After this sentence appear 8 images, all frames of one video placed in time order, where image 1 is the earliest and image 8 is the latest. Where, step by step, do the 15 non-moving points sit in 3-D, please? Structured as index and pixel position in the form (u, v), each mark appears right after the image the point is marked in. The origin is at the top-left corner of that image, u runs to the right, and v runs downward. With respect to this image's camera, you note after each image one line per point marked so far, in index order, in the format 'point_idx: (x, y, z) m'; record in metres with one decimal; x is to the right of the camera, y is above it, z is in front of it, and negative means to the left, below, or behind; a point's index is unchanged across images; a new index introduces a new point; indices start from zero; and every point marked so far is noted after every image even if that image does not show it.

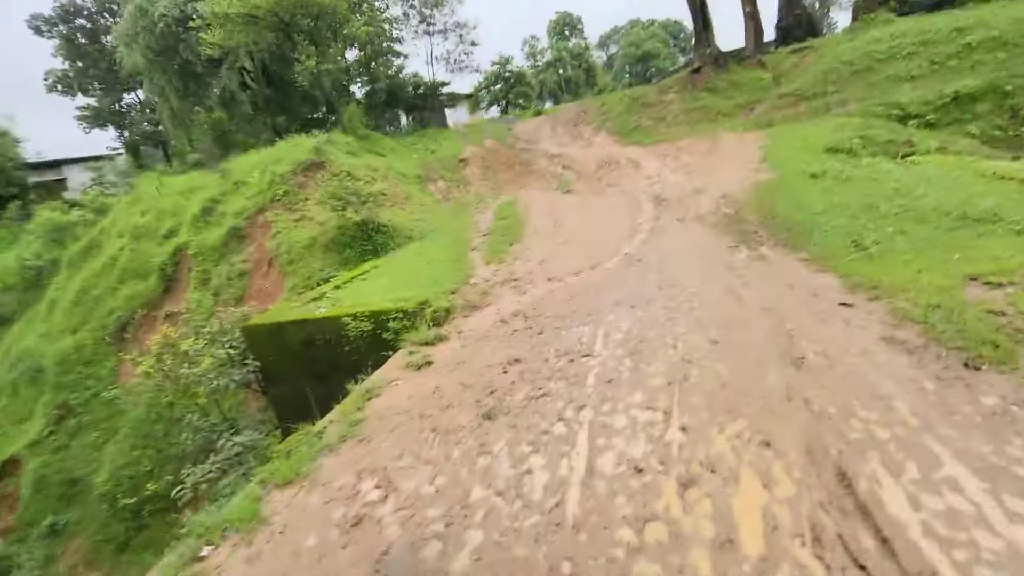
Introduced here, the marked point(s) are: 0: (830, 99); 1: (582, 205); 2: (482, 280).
0: (+11.6, +6.9, +17.5) m
1: (+1.8, +2.1, +12.3) m
2: (-0.6, +0.1, +8.0) m
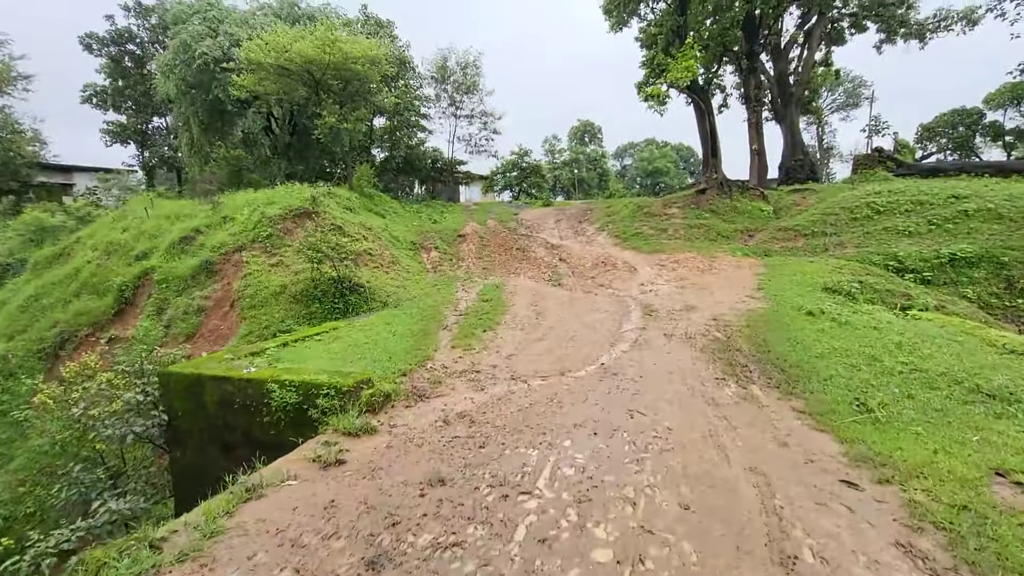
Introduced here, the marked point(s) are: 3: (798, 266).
0: (+11.7, +1.8, +17.7) m
1: (+1.4, -0.3, +11.8) m
2: (-1.1, -1.2, +7.2) m
3: (+8.2, +0.6, +13.8) m
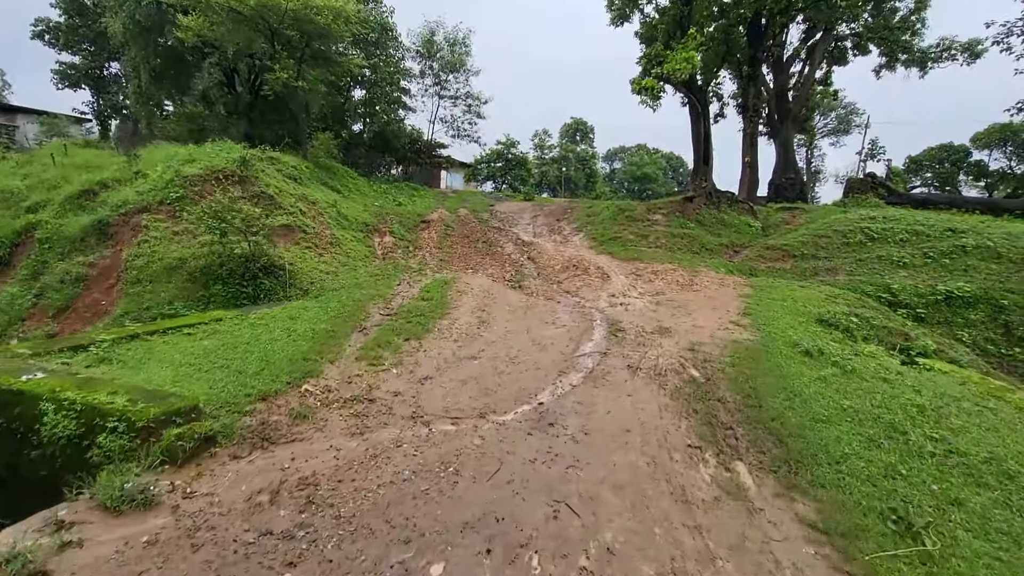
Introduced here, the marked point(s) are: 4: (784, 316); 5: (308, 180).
0: (+10.4, +0.8, +16.3) m
1: (+0.2, -0.4, +10.0) m
2: (-2.1, -1.1, +5.3) m
3: (+7.0, 0.0, +12.3) m
4: (+5.4, -0.6, +9.5) m
5: (-6.8, +3.7, +16.2) m
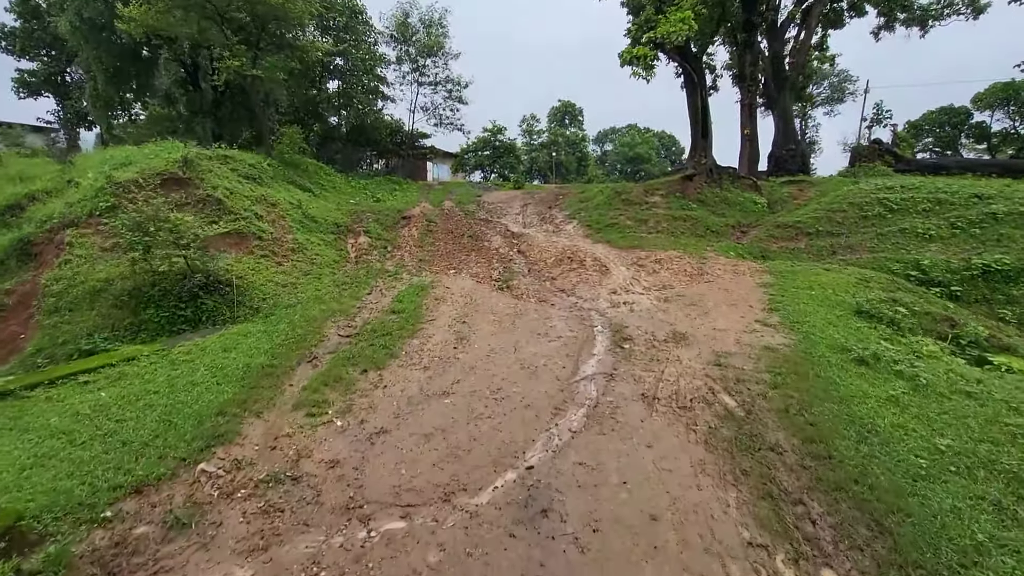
0: (+10.1, +1.5, +14.9) m
1: (0.0, -0.5, +8.5) m
2: (-2.3, -1.4, +3.8) m
3: (+6.7, +0.3, +10.9) m
4: (+5.2, -0.4, +8.1) m
5: (-7.3, +3.3, +14.6) m
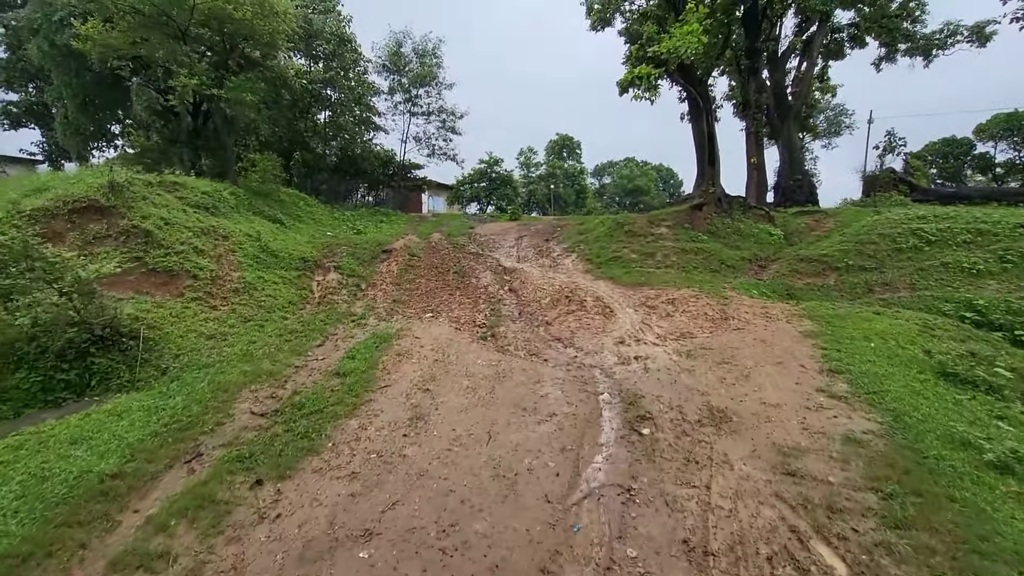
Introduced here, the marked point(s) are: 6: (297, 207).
0: (+9.8, +0.3, +13.1) m
1: (-0.3, -1.2, +6.6) m
2: (-2.6, -1.8, +1.9) m
3: (+6.4, -0.6, +9.0) m
4: (+4.9, -1.1, +6.2) m
5: (-7.6, +2.2, +12.9) m
6: (-8.1, +3.1, +18.0) m
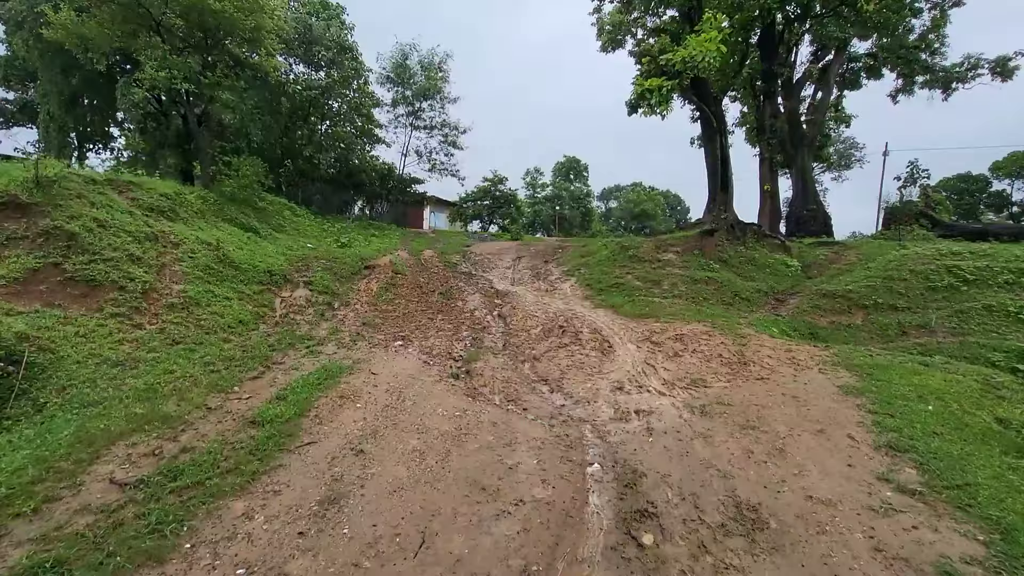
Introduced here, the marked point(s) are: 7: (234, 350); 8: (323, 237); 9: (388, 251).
0: (+9.5, -0.7, +11.6) m
1: (-0.6, -1.6, +5.2) m
2: (-3.0, -1.9, +0.4) m
3: (+6.1, -1.3, +7.6) m
4: (+4.5, -1.6, +4.7) m
5: (-7.8, +1.8, +11.7) m
6: (-8.2, +2.5, +16.8) m
7: (-4.4, -1.0, +7.6) m
8: (-6.8, +1.8, +17.3) m
9: (-4.8, +1.4, +18.3) m
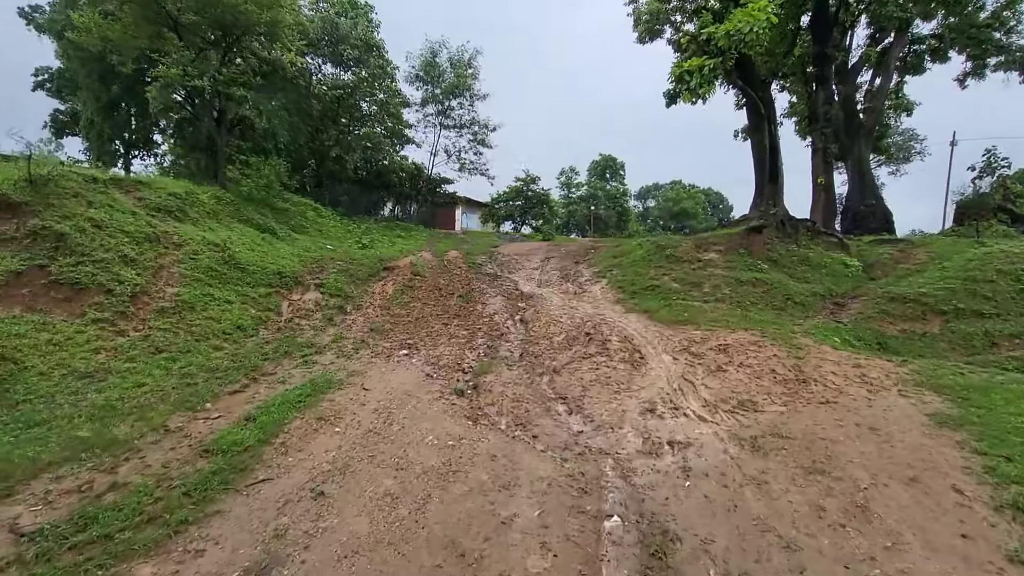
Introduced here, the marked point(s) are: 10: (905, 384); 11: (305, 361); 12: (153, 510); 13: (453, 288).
0: (+10.0, -0.8, +9.9) m
1: (-0.6, -1.6, +4.3) m
2: (-3.4, -1.9, -0.3) m
3: (+6.2, -1.4, +6.1) m
4: (+4.5, -1.7, +3.4) m
5: (-7.3, +1.8, +11.3) m
6: (-7.3, +2.5, +16.5) m
7: (-4.2, -1.0, +6.9) m
8: (-5.9, +1.7, +16.9) m
9: (-3.8, +1.3, +17.7) m
10: (+5.2, -1.3, +6.5) m
11: (-3.1, -1.1, +7.4) m
12: (-2.6, -1.6, +3.5) m
13: (-1.6, 0.0, +13.1) m
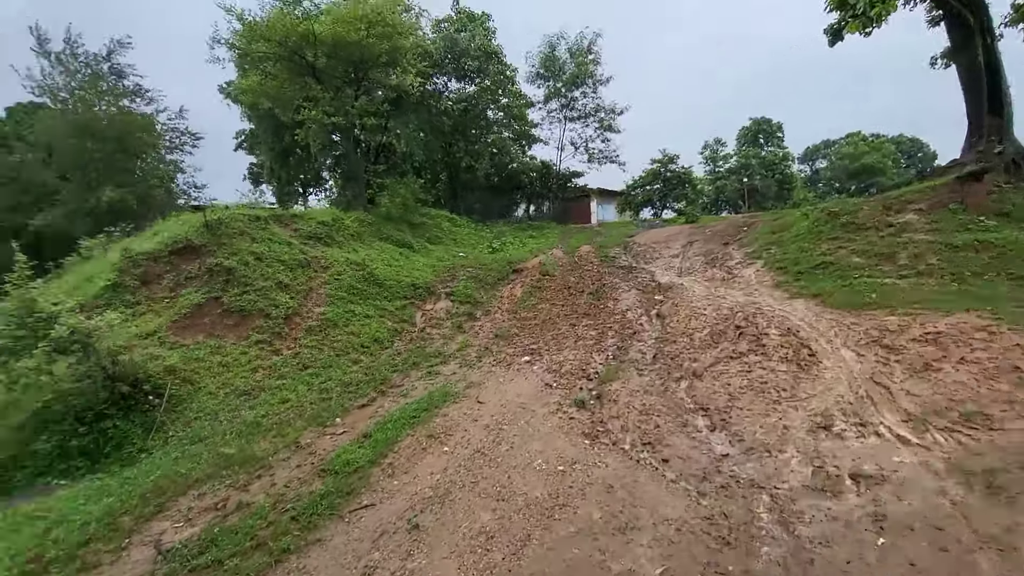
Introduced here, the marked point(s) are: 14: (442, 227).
0: (+12.0, +0.2, +6.0) m
1: (+0.3, -1.7, +3.7) m
2: (-3.6, -2.3, +0.2) m
3: (+7.3, -0.8, +3.5) m
4: (+4.9, -1.3, +1.4) m
5: (-4.3, +1.4, +12.4) m
6: (-2.8, +2.2, +17.4) m
7: (-2.4, -1.3, +7.3) m
8: (-1.3, +1.6, +17.3) m
9: (+1.0, +1.3, +17.5) m
10: (+6.5, -0.8, +4.1) m
11: (-1.2, -1.3, +7.5) m
12: (-1.8, -1.8, +3.6) m
13: (+1.8, +0.1, +12.4) m
14: (-2.7, +2.3, +17.9) m
